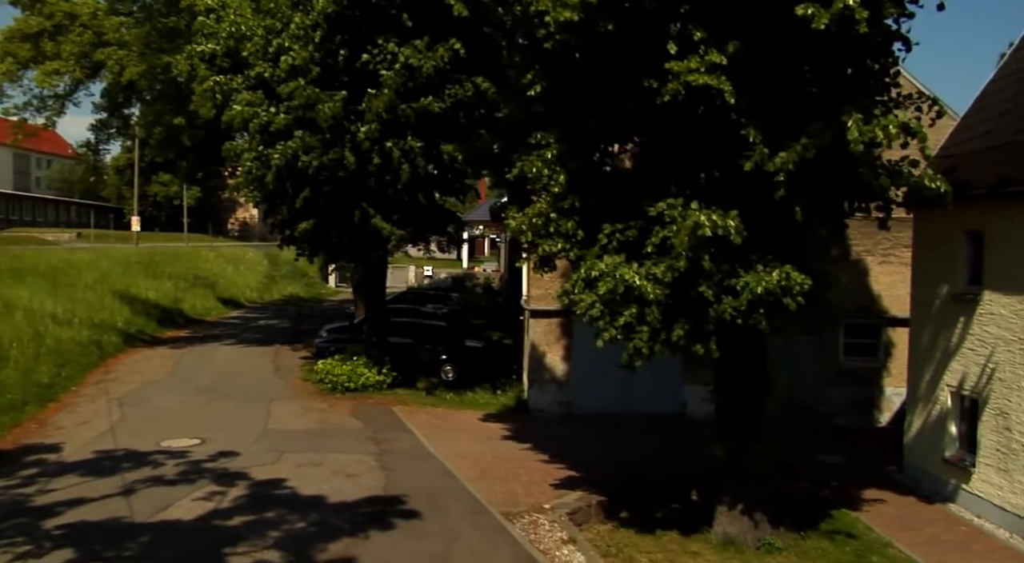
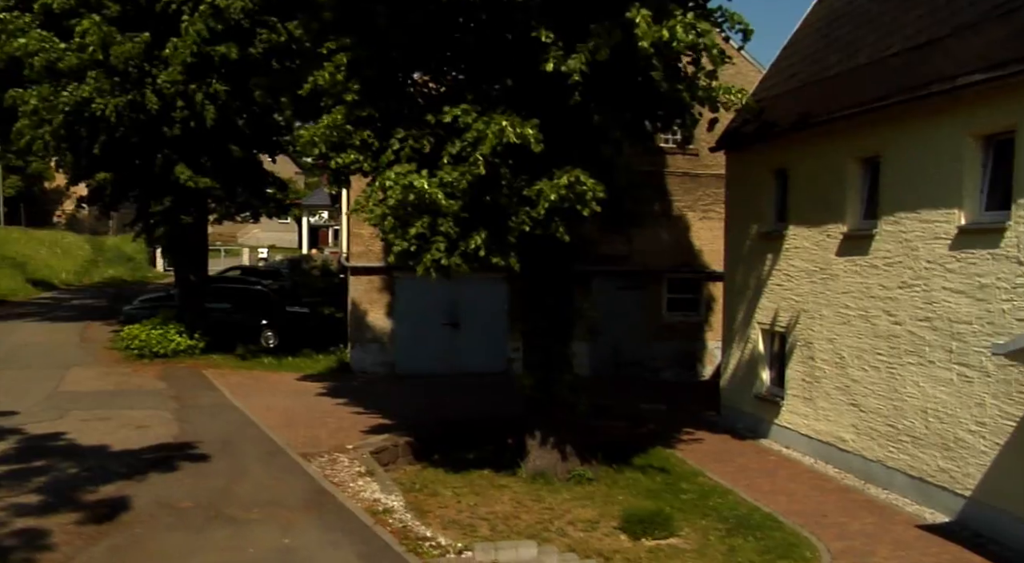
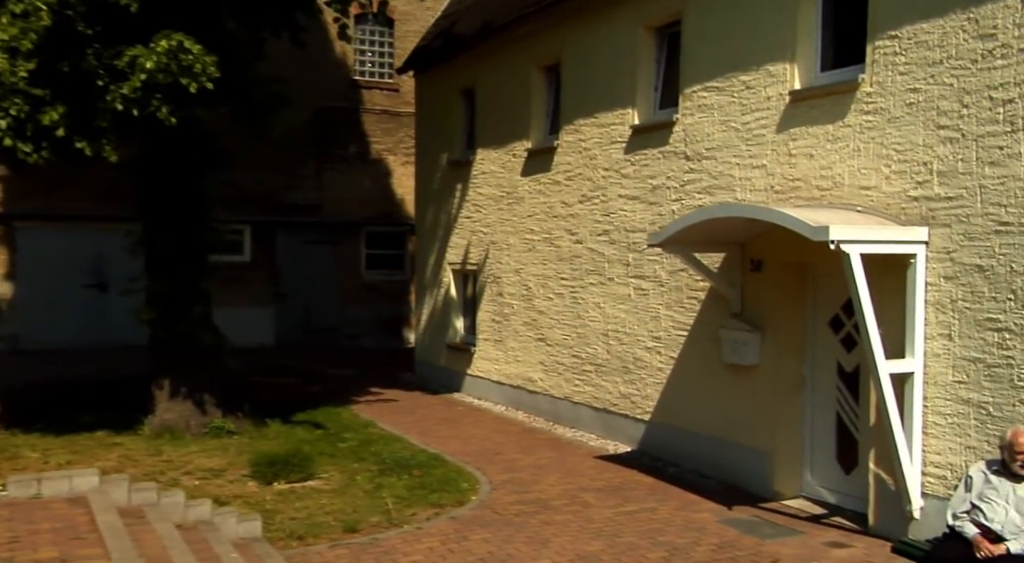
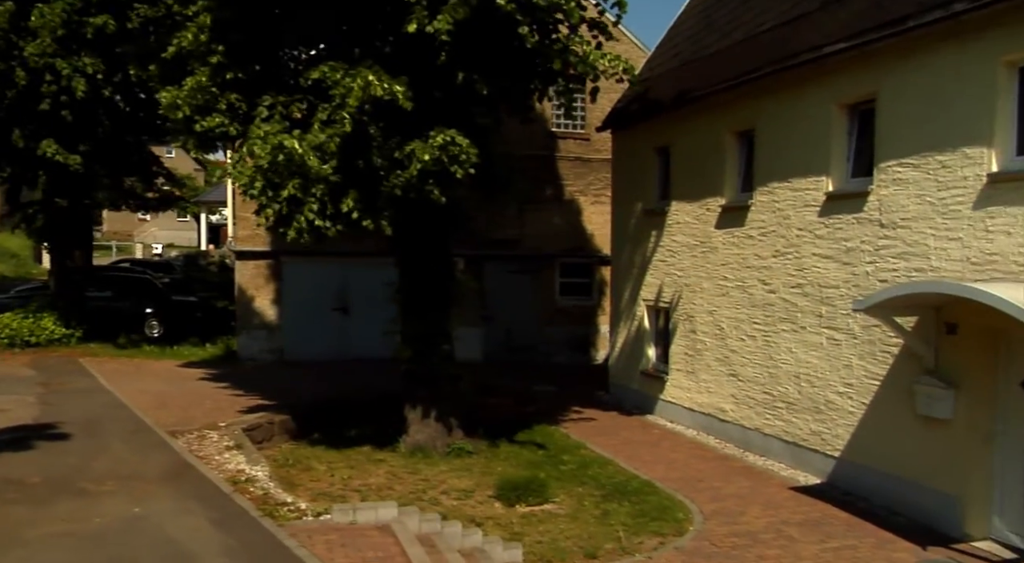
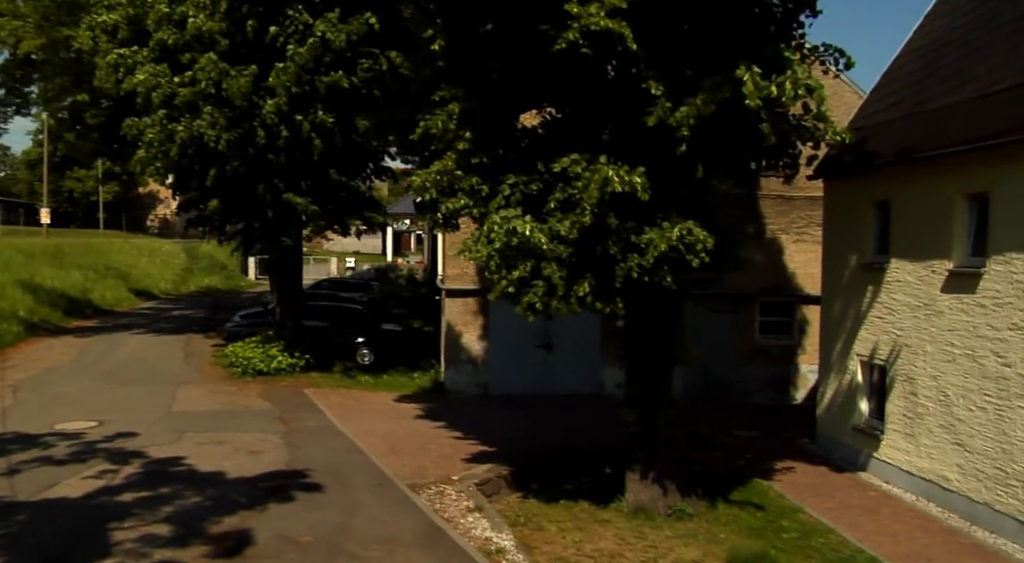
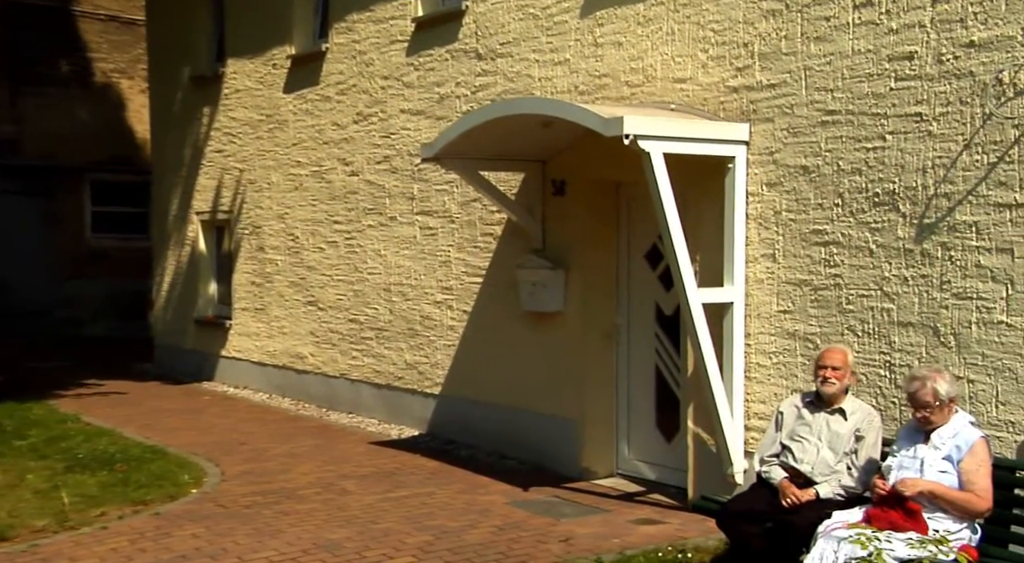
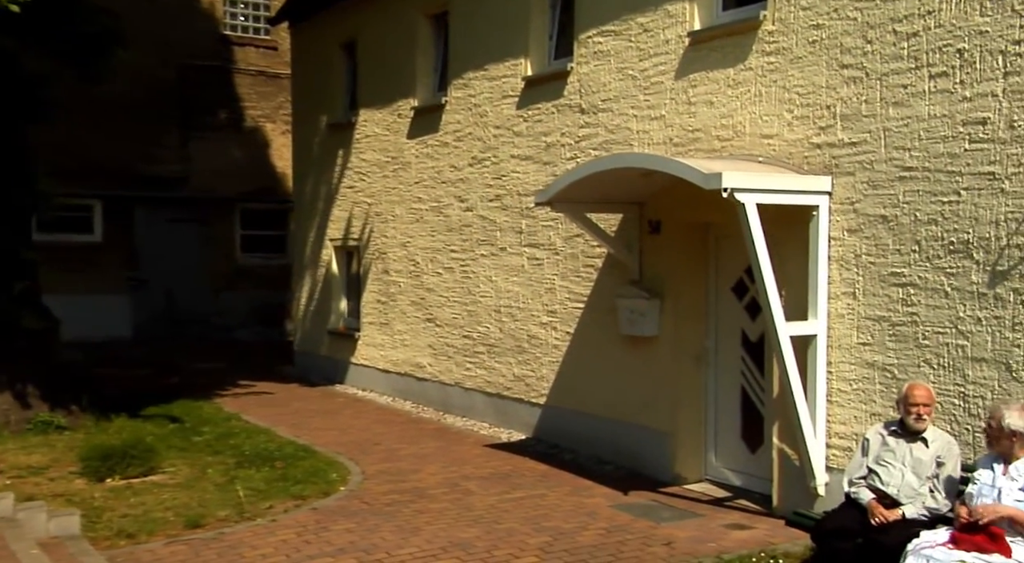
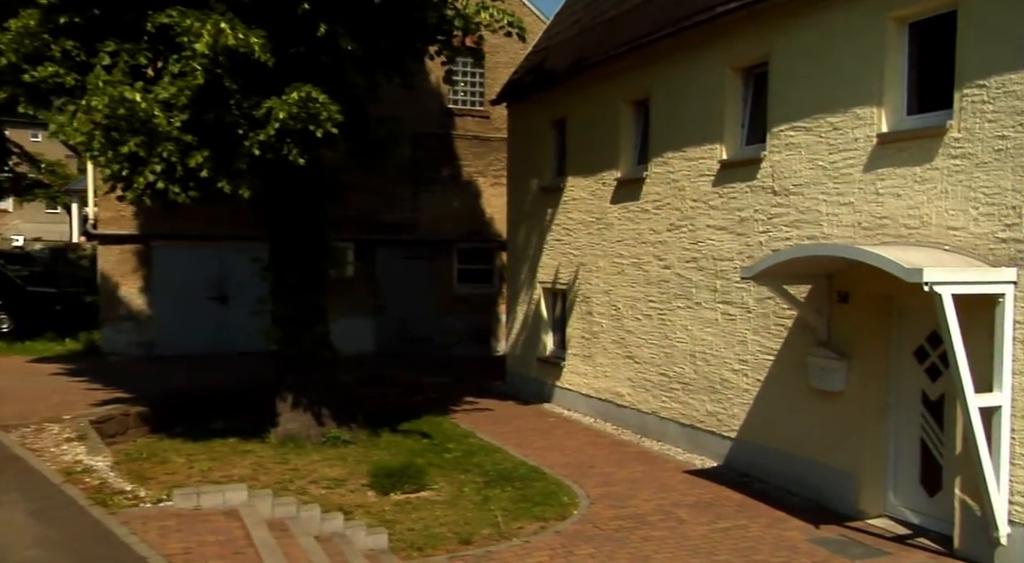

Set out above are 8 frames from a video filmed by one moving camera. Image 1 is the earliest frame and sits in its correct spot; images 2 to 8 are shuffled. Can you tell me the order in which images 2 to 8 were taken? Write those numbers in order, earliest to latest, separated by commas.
5, 2, 4, 8, 3, 7, 6
